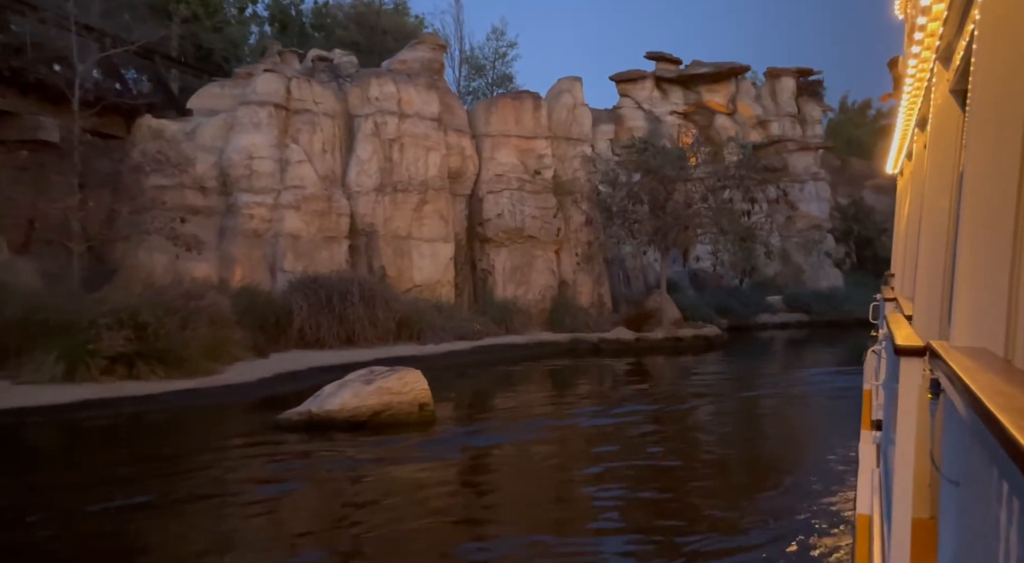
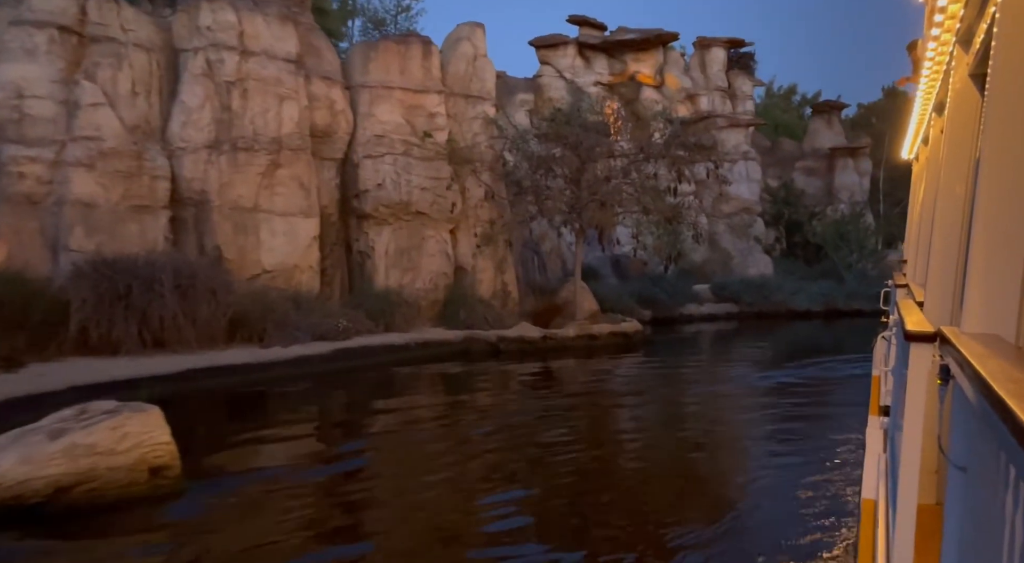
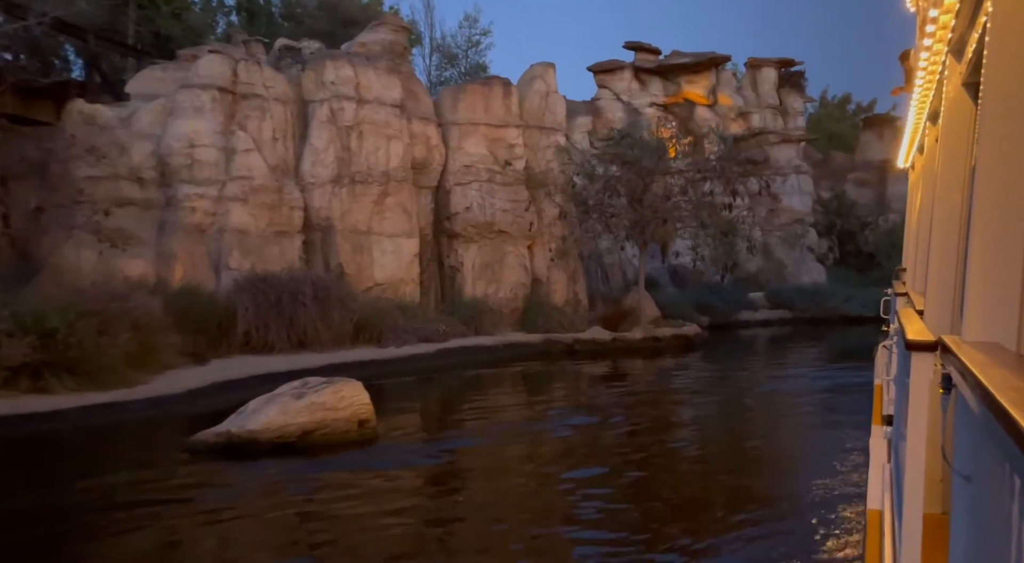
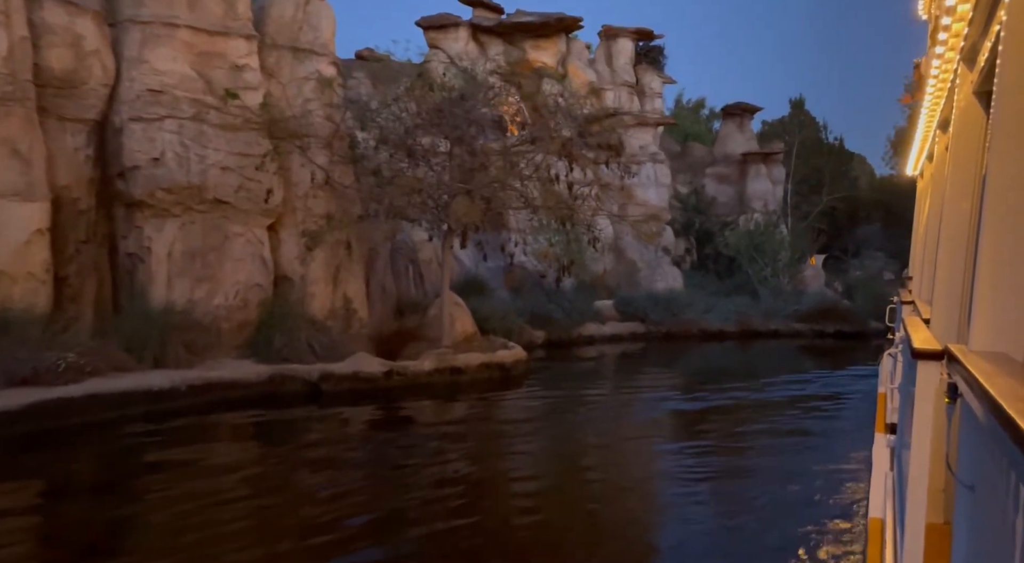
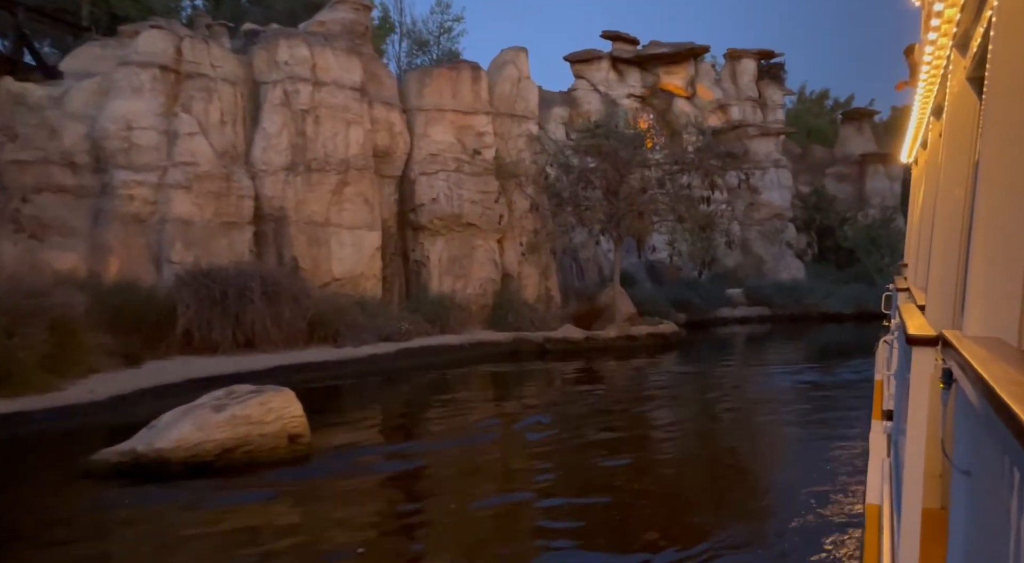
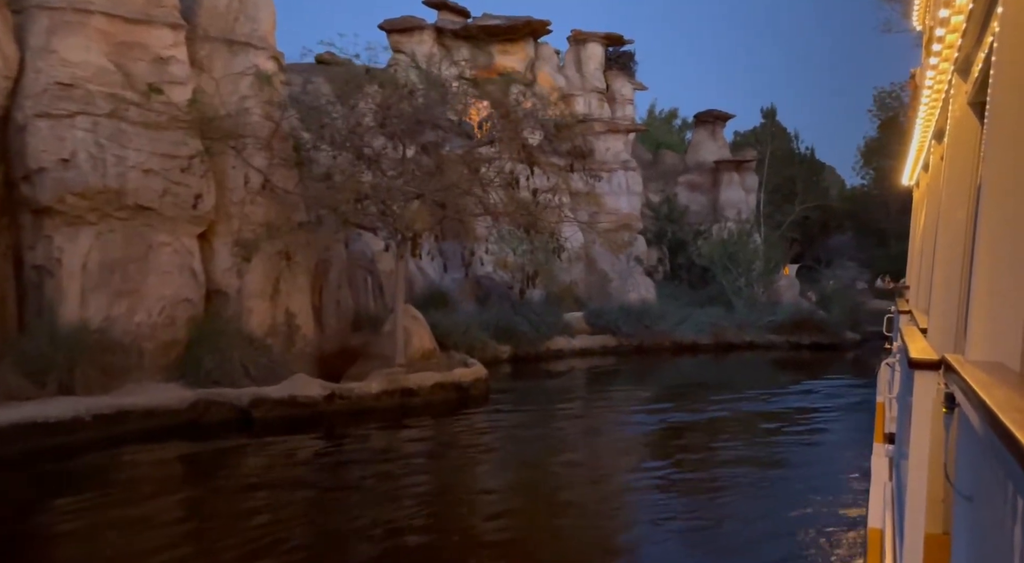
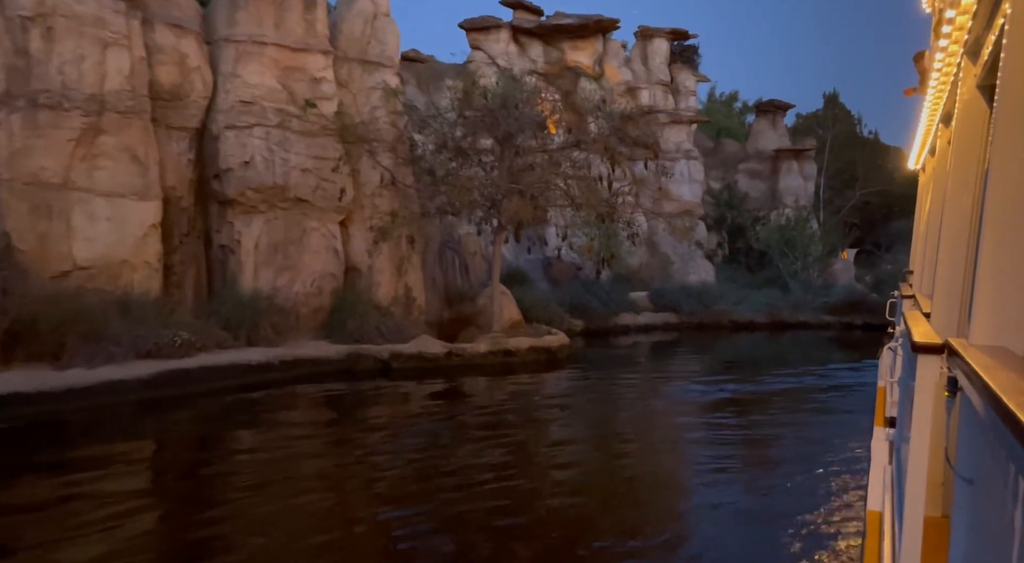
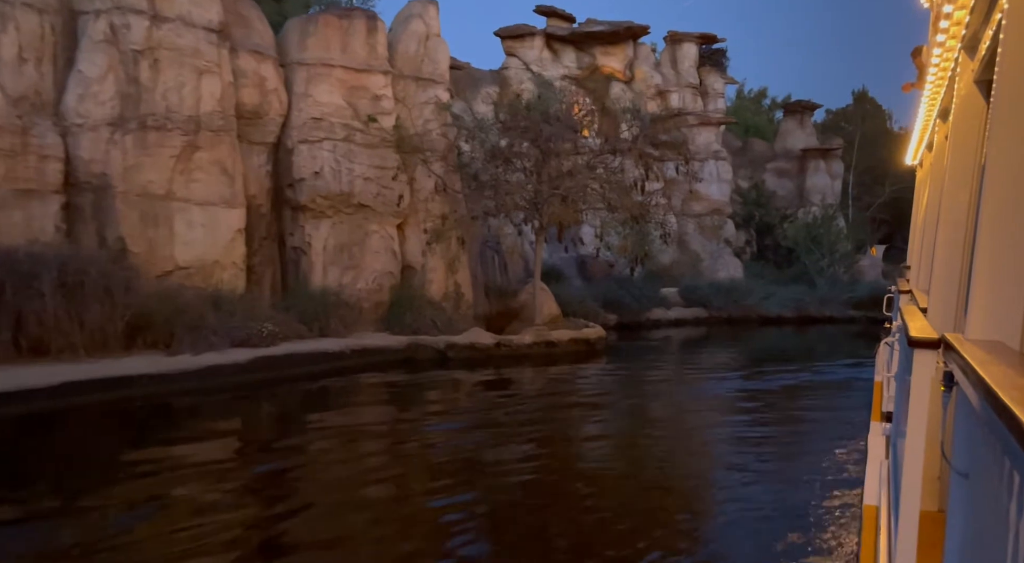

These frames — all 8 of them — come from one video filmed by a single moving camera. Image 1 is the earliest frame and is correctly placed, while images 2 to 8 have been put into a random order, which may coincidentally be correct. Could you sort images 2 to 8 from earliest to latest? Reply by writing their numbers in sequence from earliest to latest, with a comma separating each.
3, 5, 2, 8, 7, 4, 6
